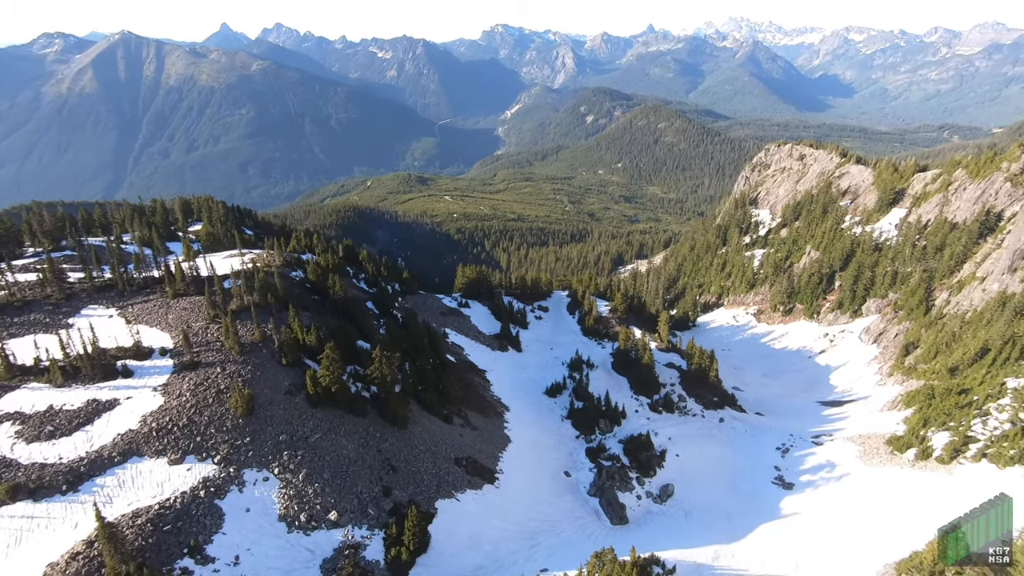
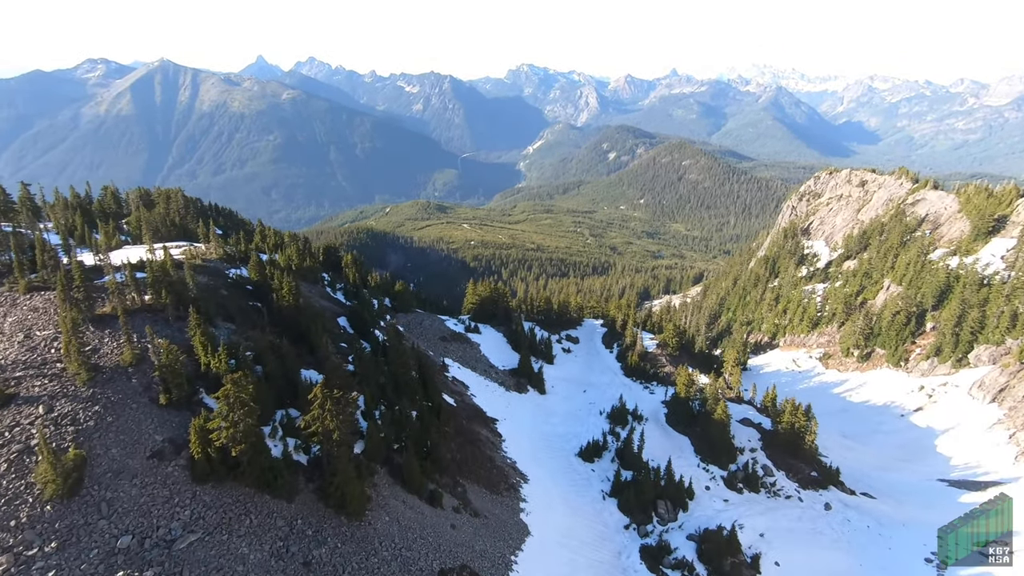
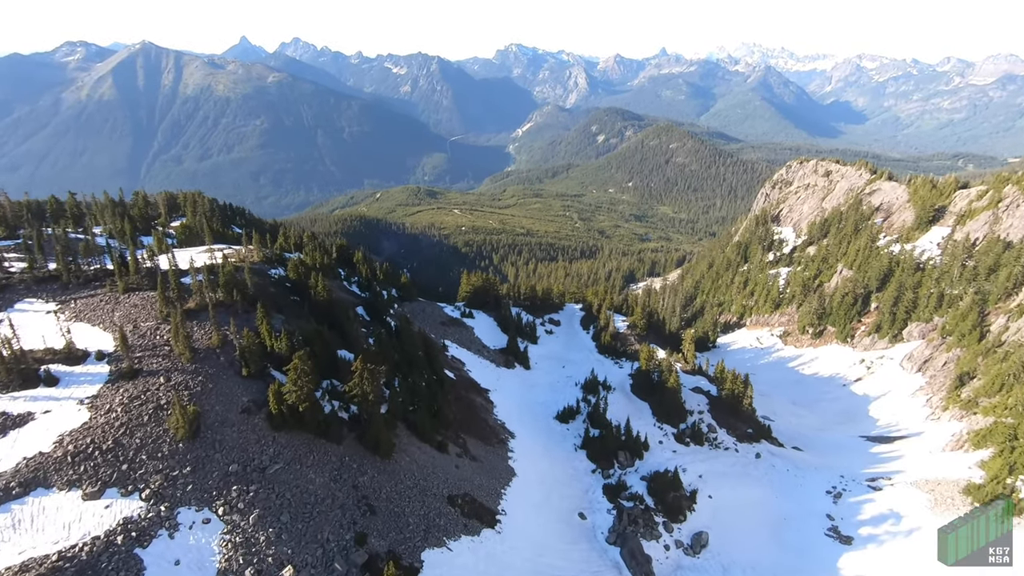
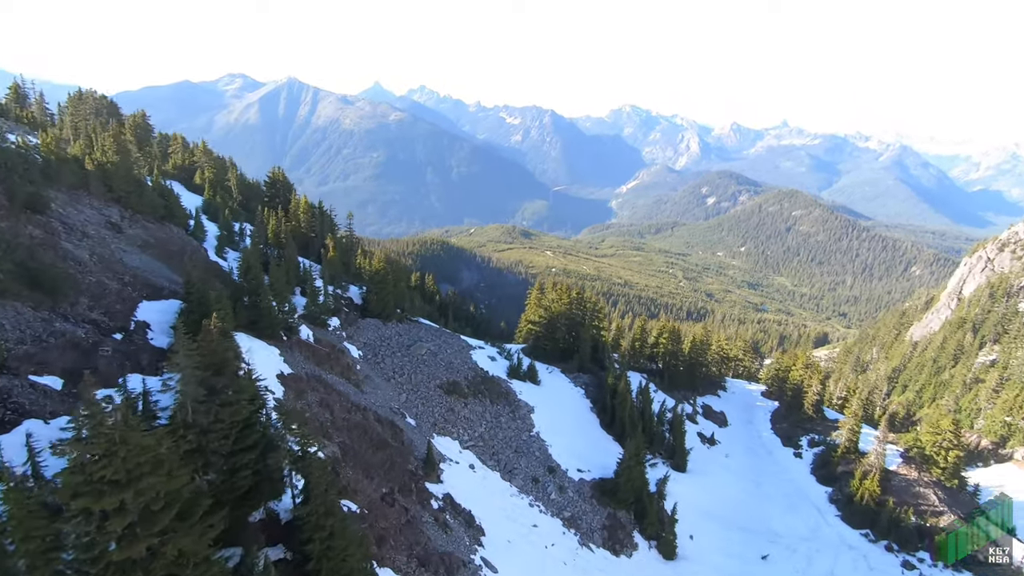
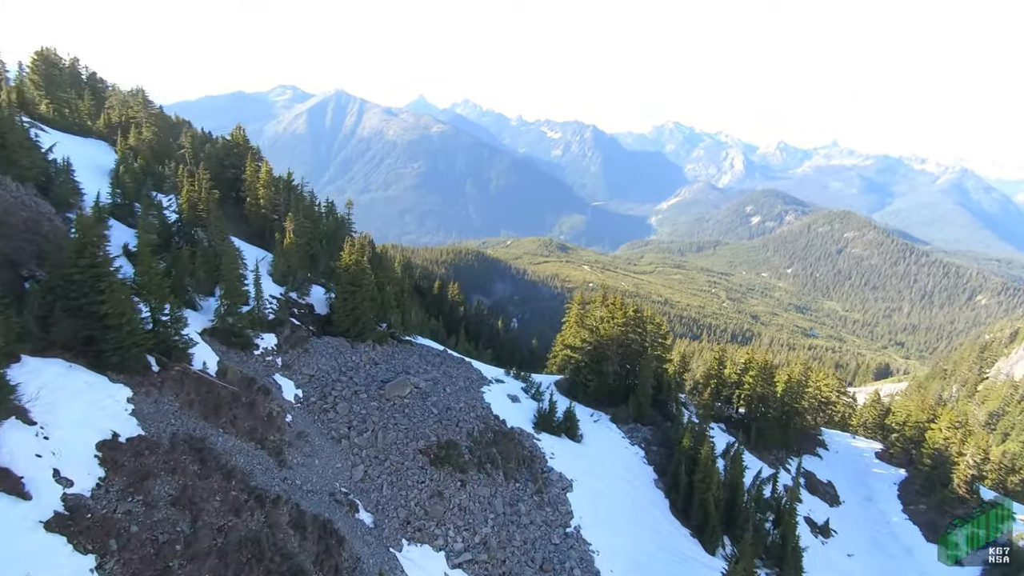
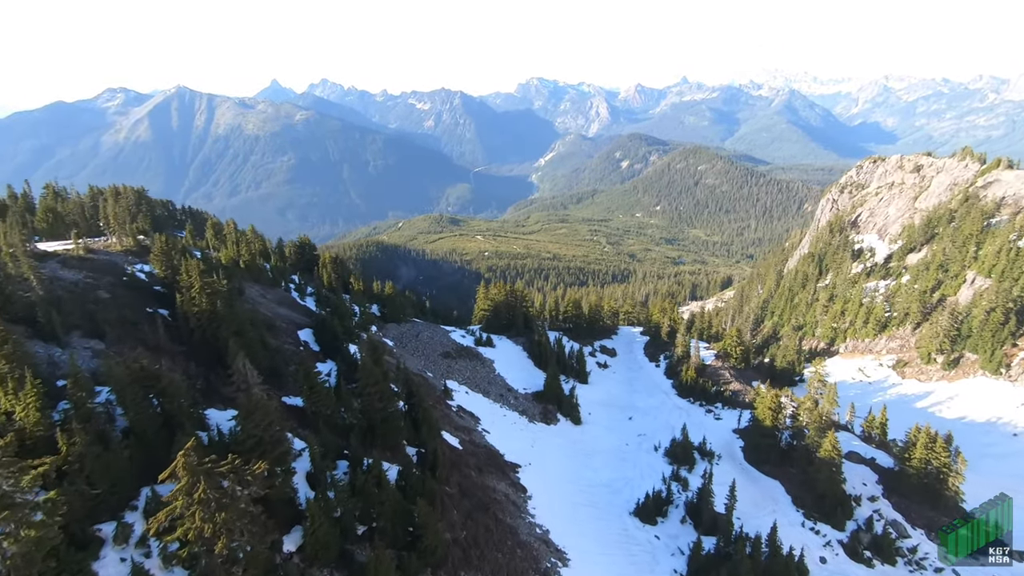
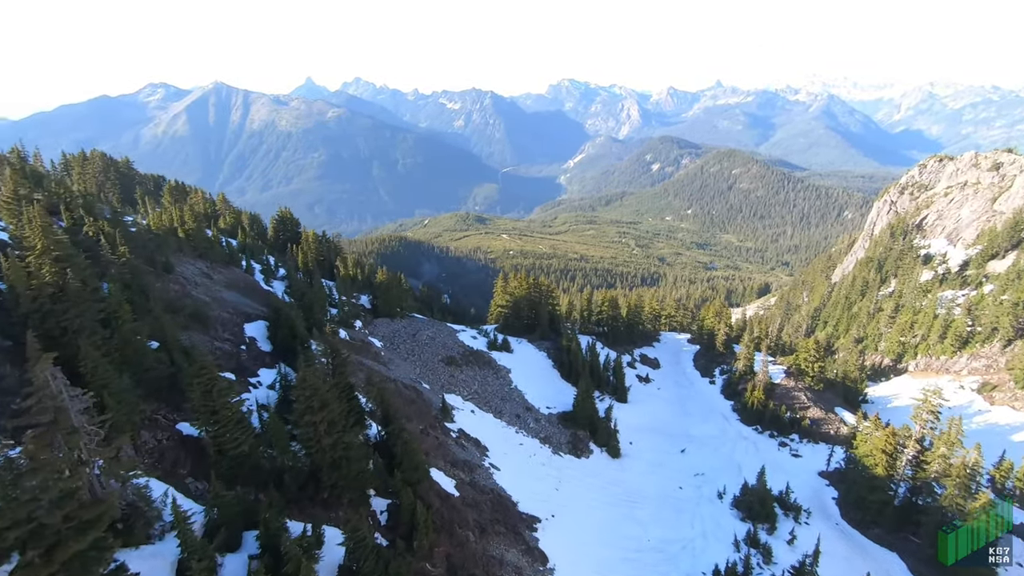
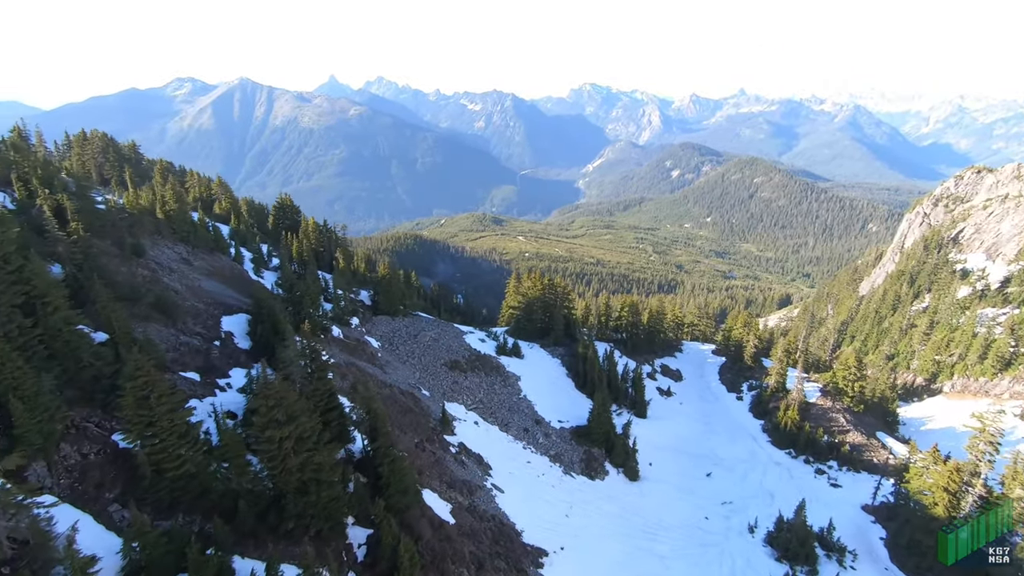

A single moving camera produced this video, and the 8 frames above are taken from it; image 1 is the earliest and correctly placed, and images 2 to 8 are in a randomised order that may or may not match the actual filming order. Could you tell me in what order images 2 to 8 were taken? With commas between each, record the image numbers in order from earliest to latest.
3, 2, 6, 7, 8, 4, 5
